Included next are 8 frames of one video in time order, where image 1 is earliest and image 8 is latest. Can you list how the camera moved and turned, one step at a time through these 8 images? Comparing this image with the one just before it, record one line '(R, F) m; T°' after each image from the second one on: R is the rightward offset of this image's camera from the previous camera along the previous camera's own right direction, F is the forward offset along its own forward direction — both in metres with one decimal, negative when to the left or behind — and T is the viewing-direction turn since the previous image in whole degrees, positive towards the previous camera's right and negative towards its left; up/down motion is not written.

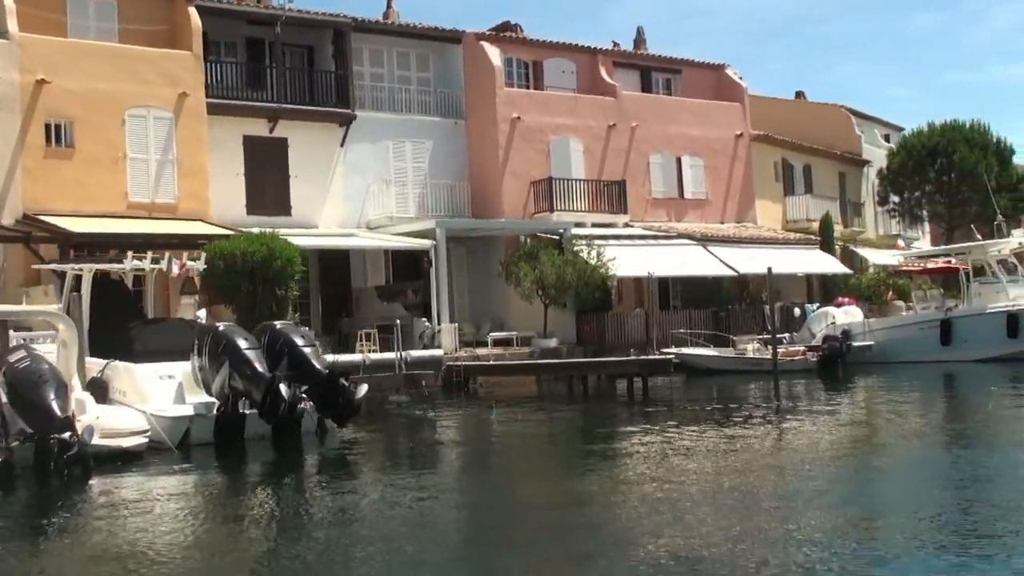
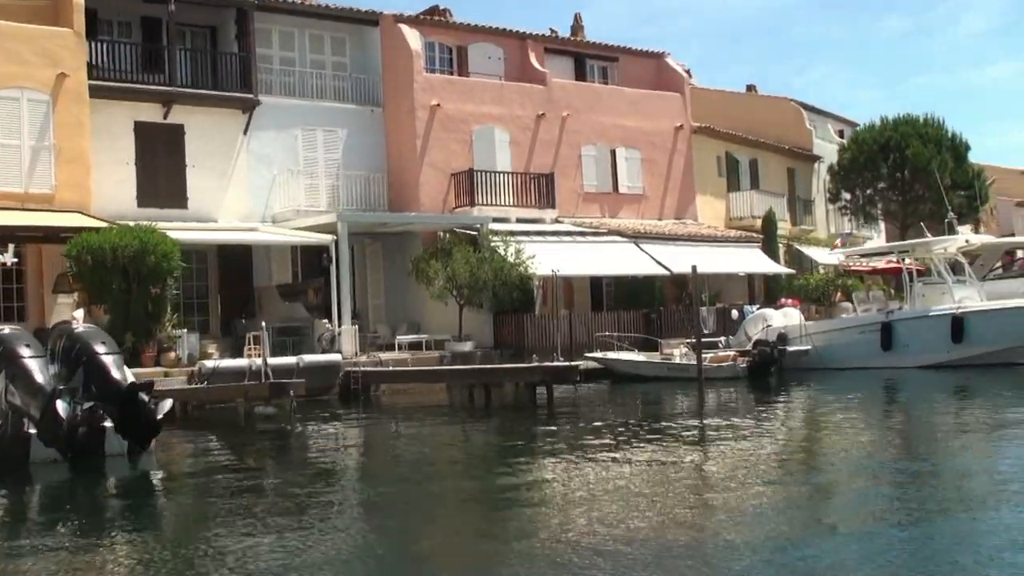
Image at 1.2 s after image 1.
(+1.1, +2.0) m; +1°
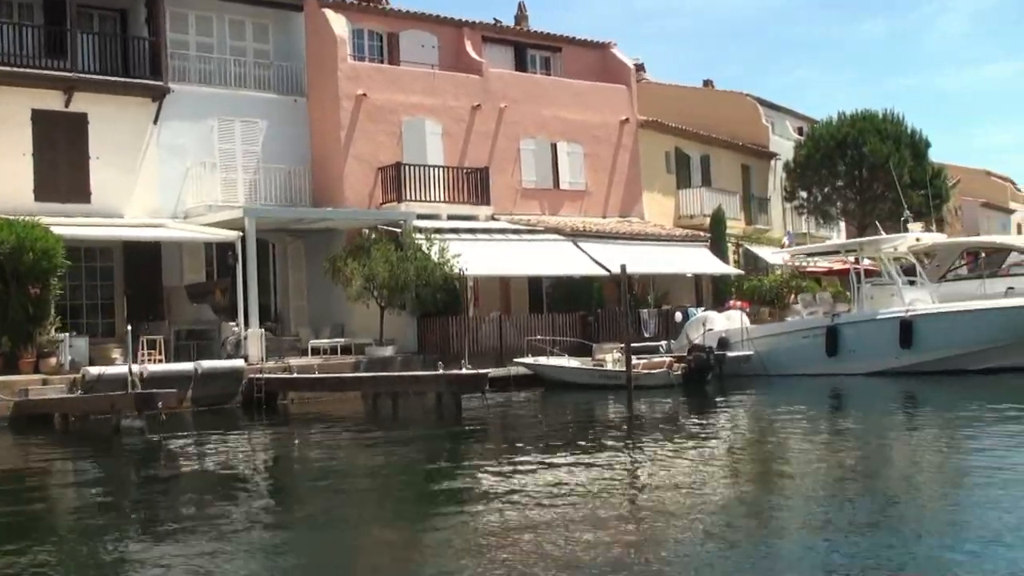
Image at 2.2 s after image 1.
(+0.9, +1.6) m; +1°
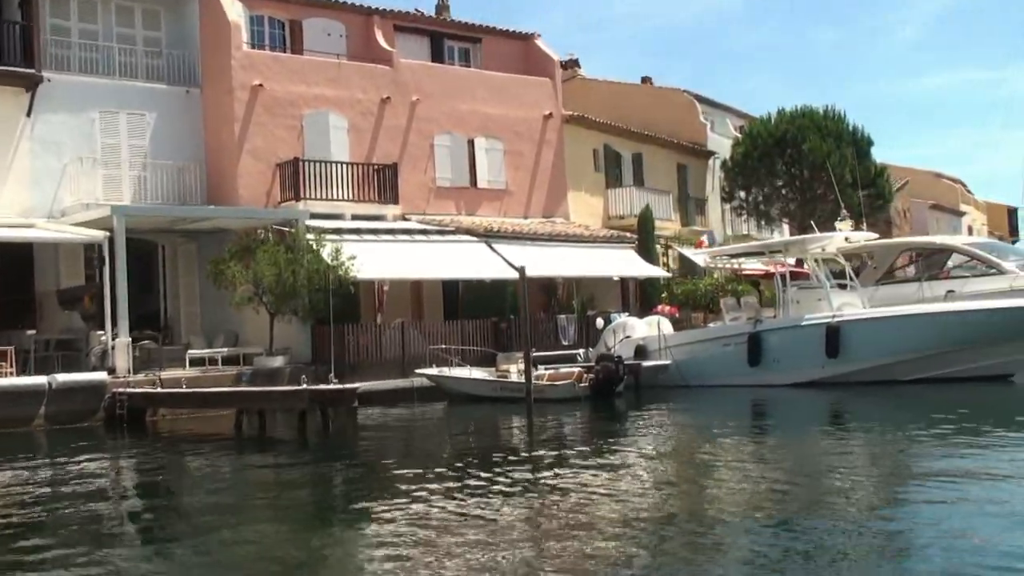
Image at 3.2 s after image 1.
(+1.0, +1.8) m; +2°
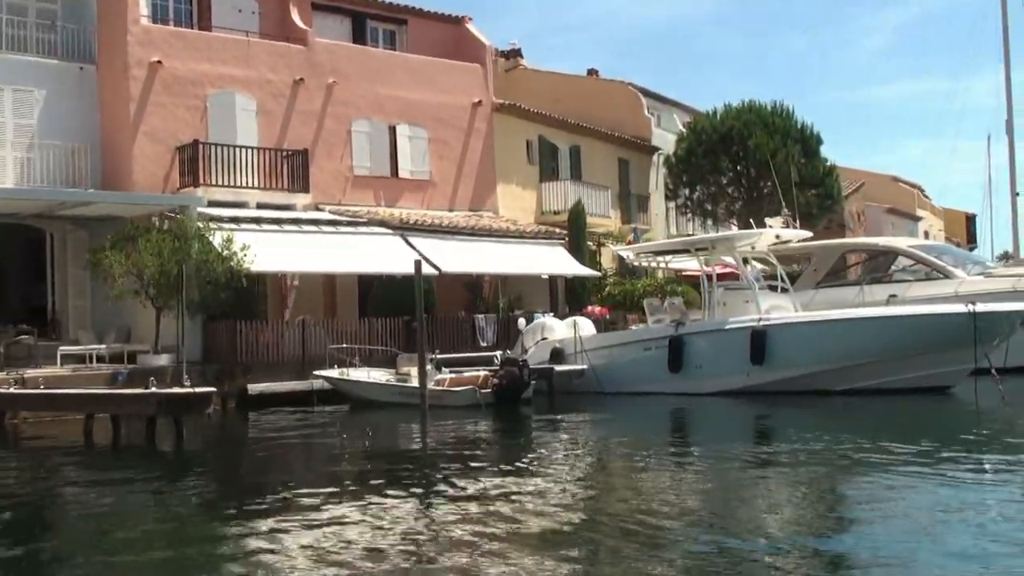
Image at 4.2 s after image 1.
(+0.8, +1.6) m; +1°
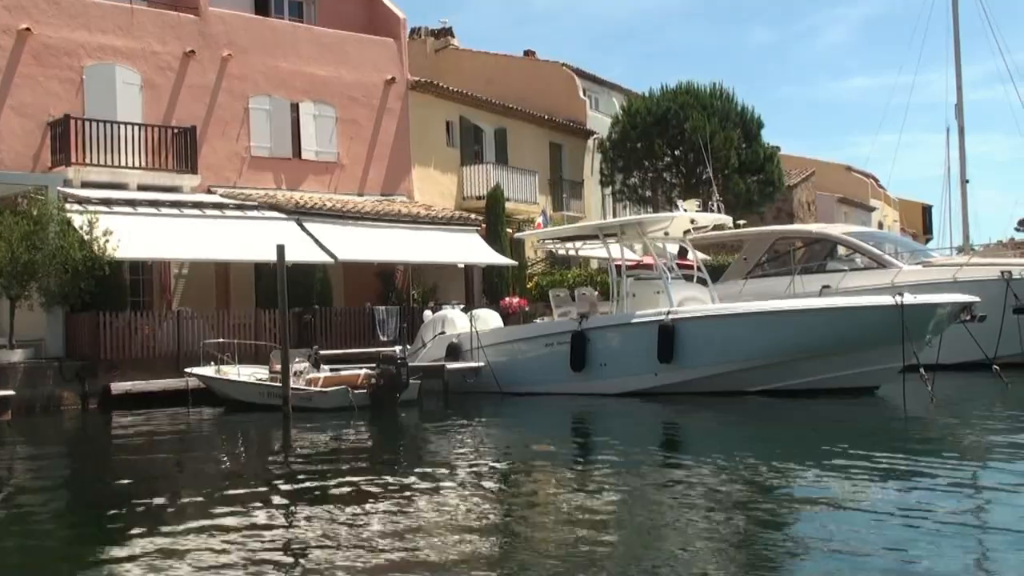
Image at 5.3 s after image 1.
(+1.0, +1.8) m; +1°
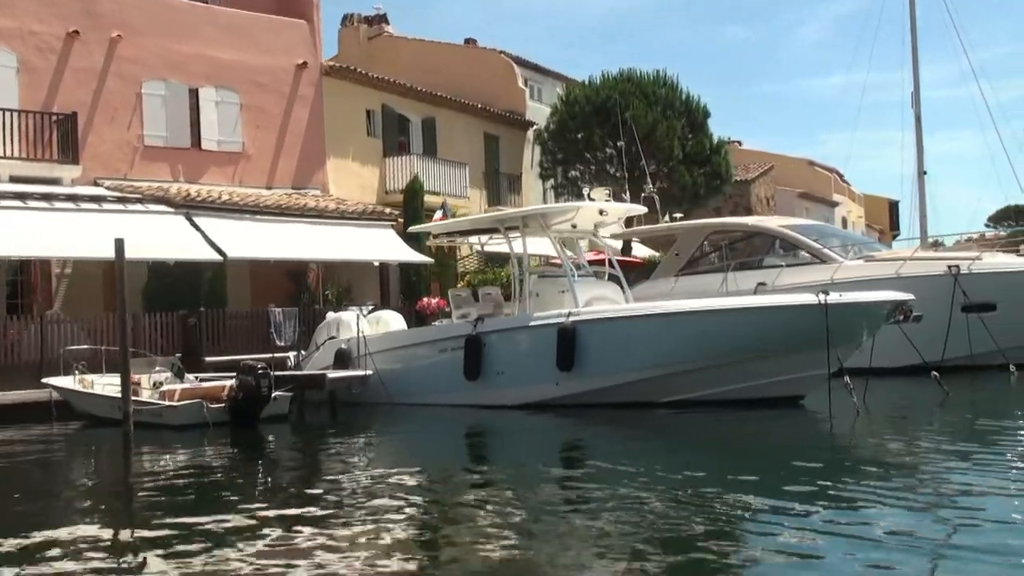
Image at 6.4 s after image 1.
(+1.0, +1.8) m; +1°
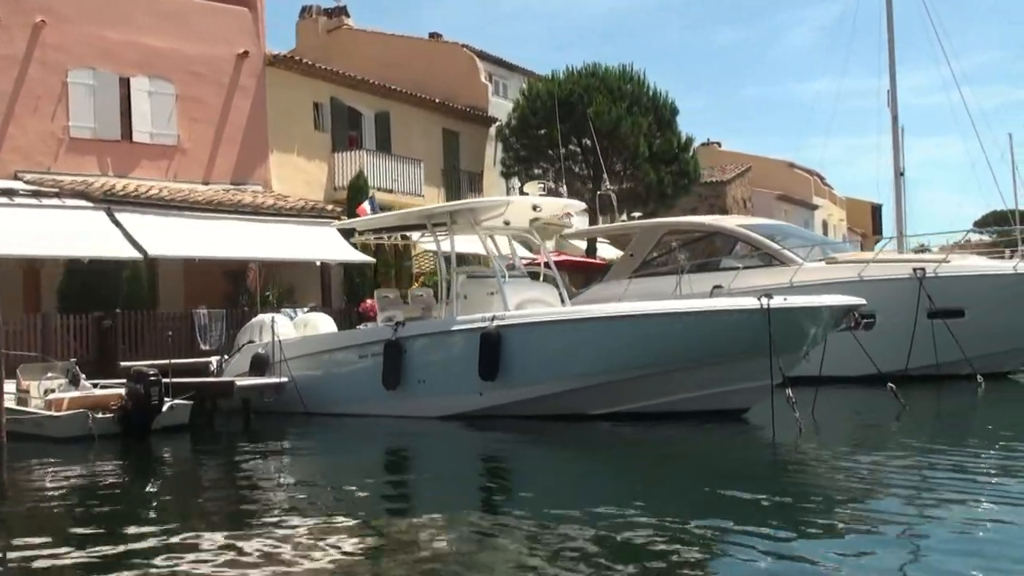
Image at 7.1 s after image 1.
(+0.6, +1.2) m; 0°
